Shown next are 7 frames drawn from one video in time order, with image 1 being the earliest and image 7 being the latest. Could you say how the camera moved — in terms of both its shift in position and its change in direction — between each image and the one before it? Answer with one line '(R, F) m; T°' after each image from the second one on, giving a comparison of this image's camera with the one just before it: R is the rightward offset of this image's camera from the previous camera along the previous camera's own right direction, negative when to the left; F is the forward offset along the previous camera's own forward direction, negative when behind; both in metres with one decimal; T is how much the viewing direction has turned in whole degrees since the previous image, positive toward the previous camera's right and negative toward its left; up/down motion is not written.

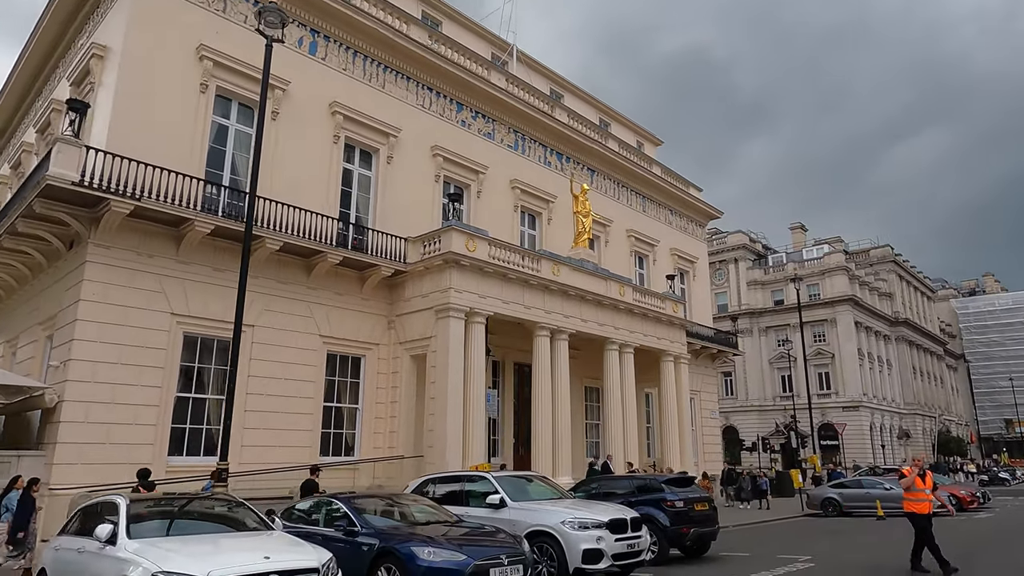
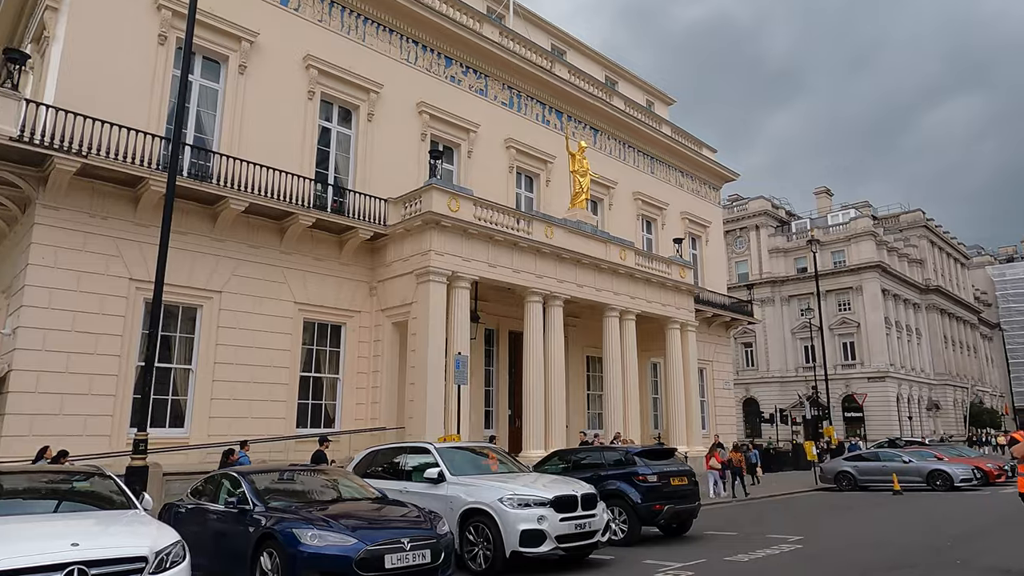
(+1.1, +1.1) m; -2°
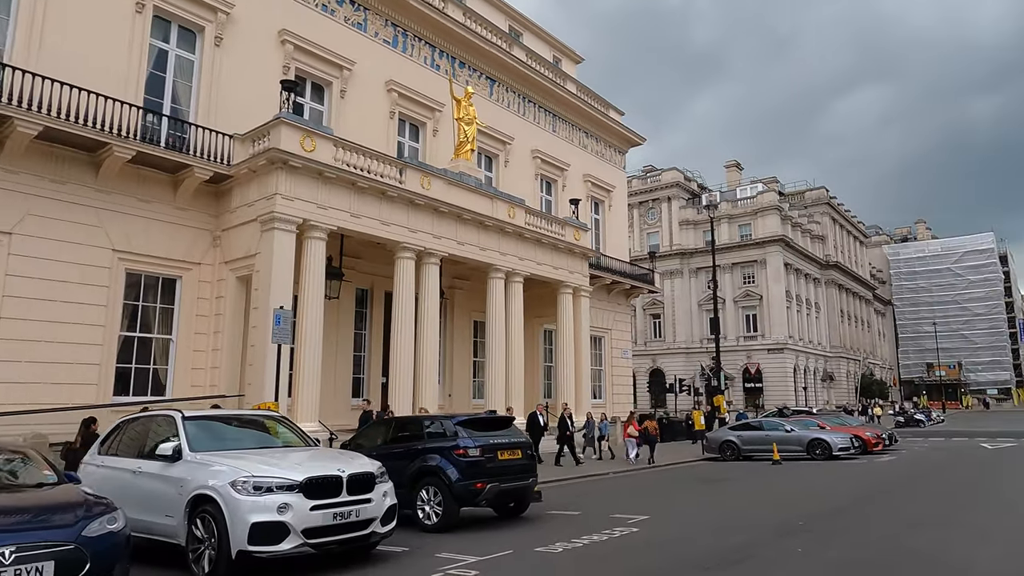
(+1.5, +1.6) m; +6°
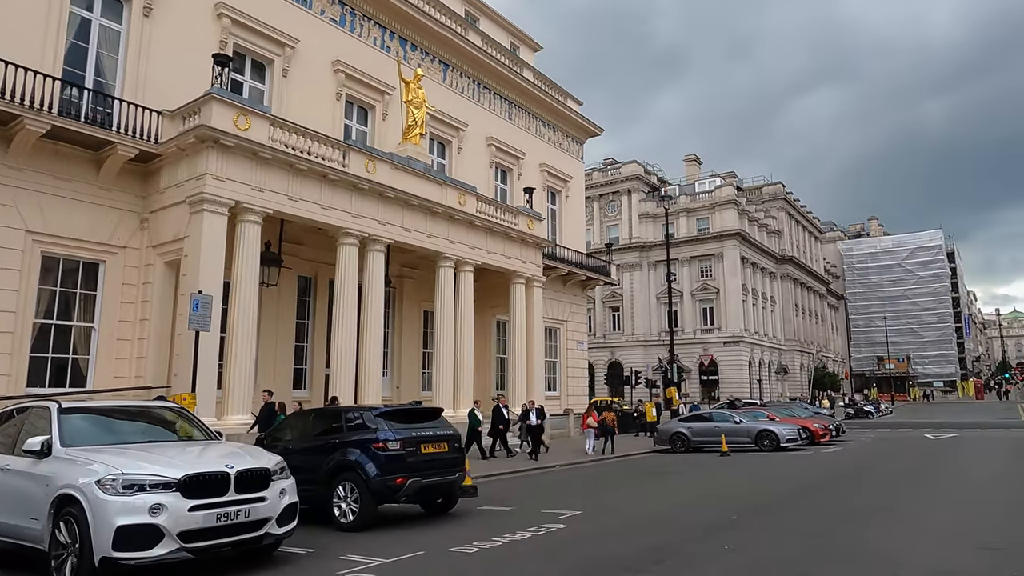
(+0.5, +0.5) m; +3°
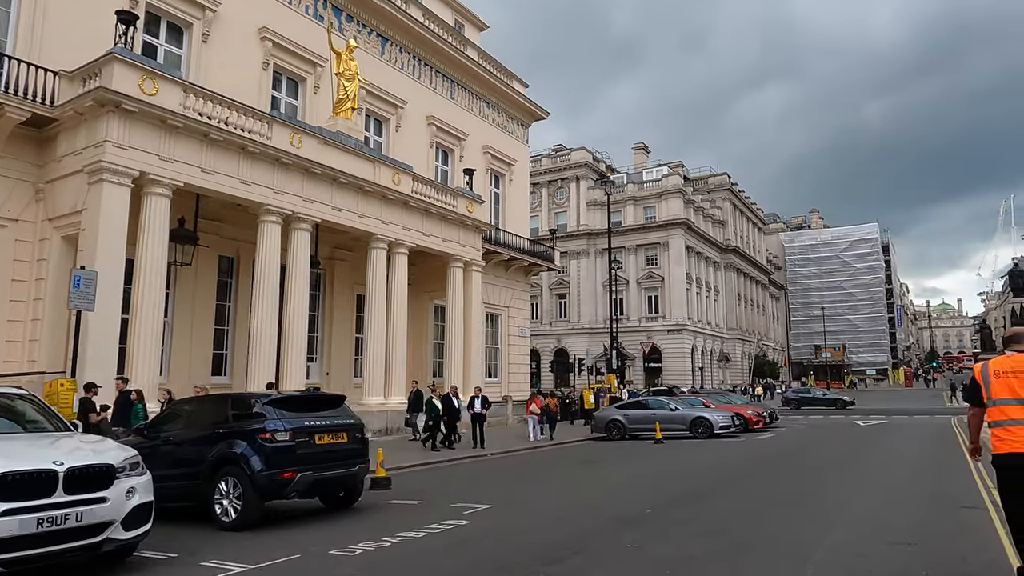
(+0.5, +0.6) m; +4°
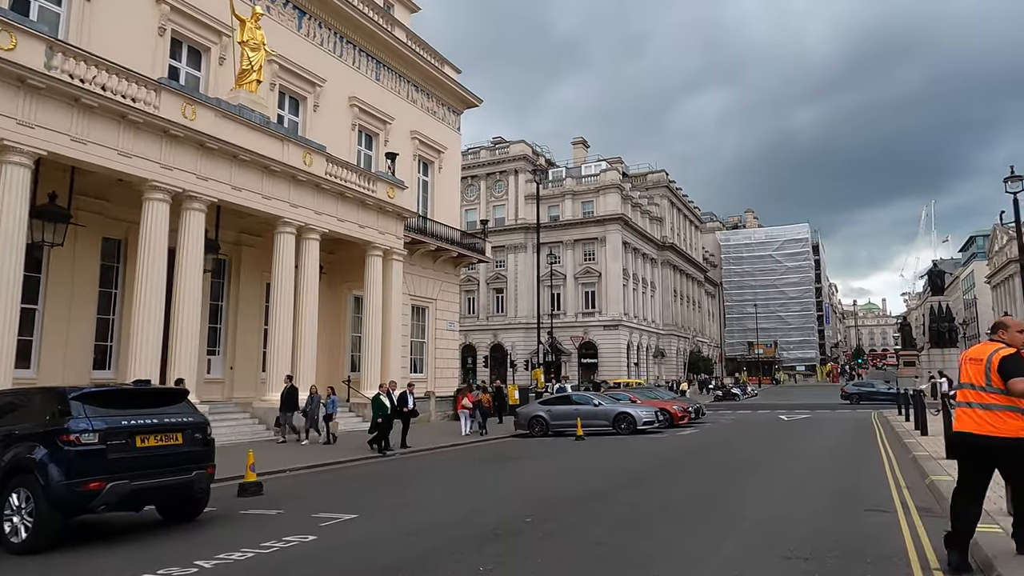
(+0.7, +0.9) m; +5°
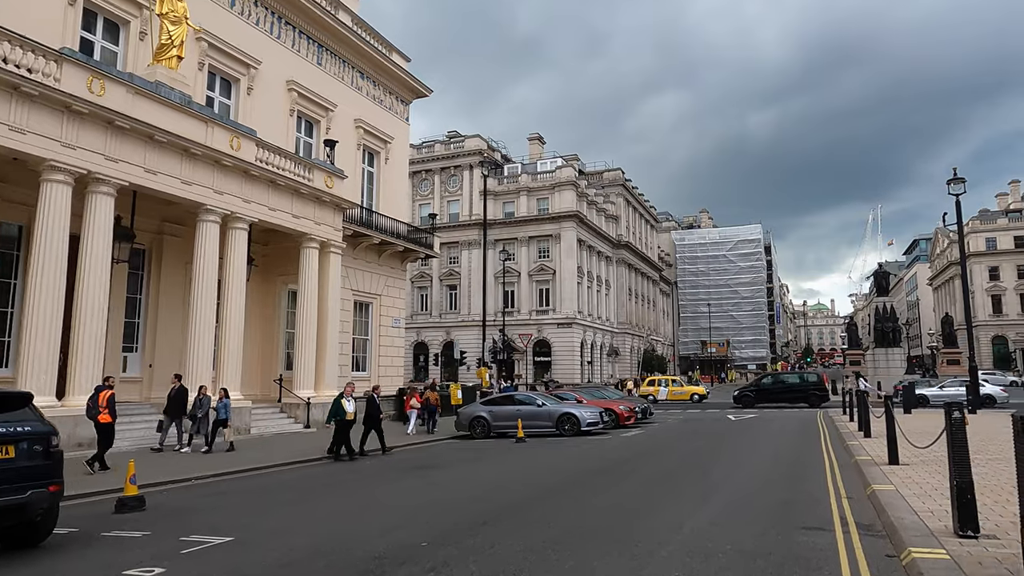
(+0.5, +0.8) m; +3°
